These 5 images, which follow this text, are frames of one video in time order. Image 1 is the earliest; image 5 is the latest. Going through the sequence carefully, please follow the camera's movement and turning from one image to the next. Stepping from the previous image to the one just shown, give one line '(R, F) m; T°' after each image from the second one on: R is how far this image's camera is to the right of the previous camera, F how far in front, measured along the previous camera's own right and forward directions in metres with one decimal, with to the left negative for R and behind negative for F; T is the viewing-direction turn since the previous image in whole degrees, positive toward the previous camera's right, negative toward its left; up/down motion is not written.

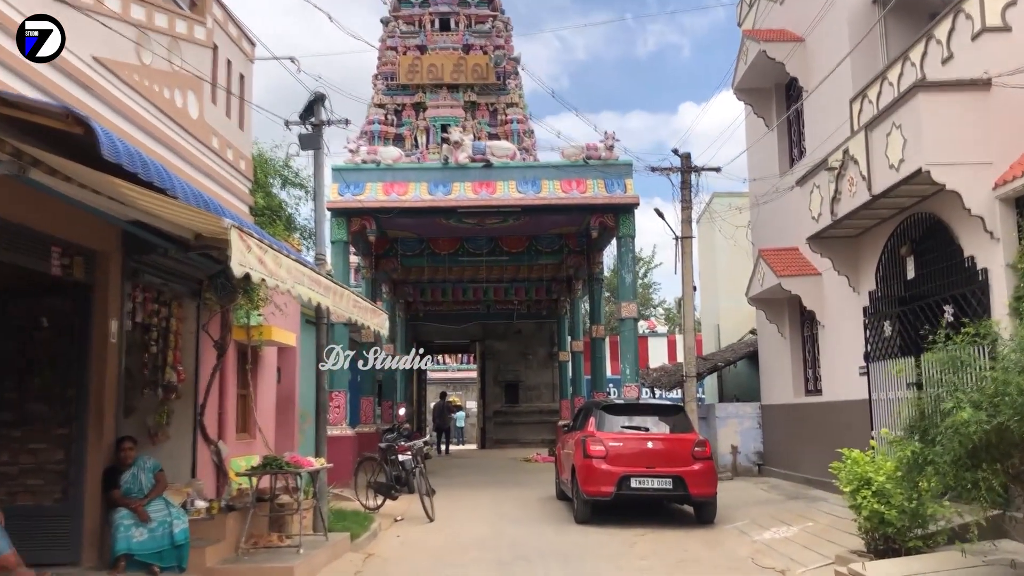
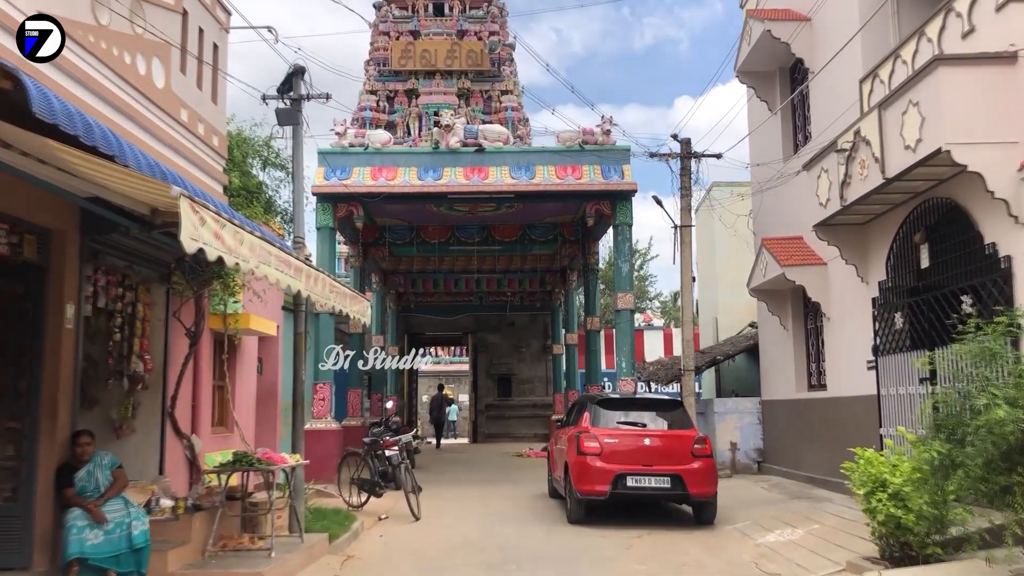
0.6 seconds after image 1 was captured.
(0.0, +0.5) m; 0°
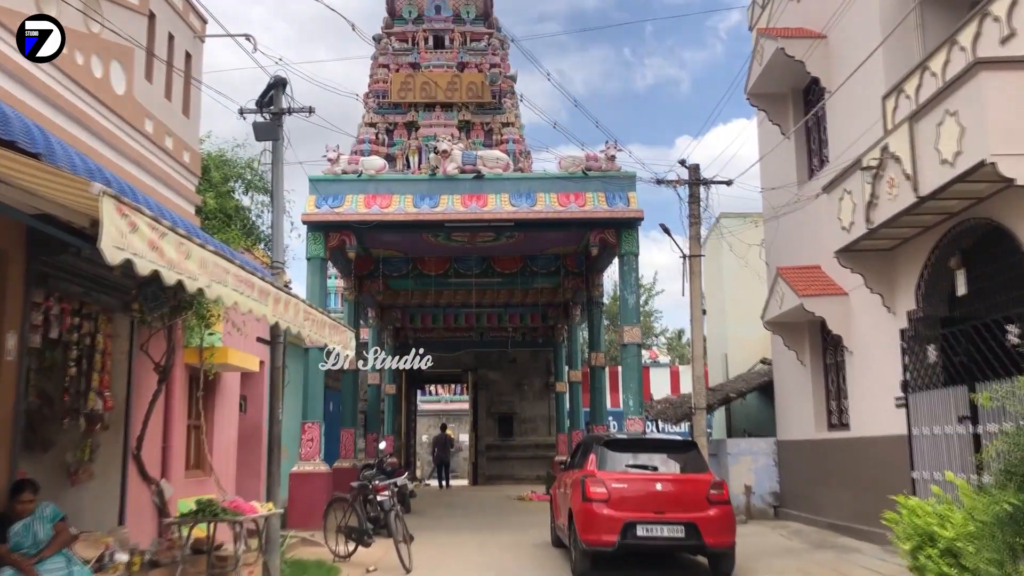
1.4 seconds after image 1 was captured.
(0.0, +0.7) m; 0°
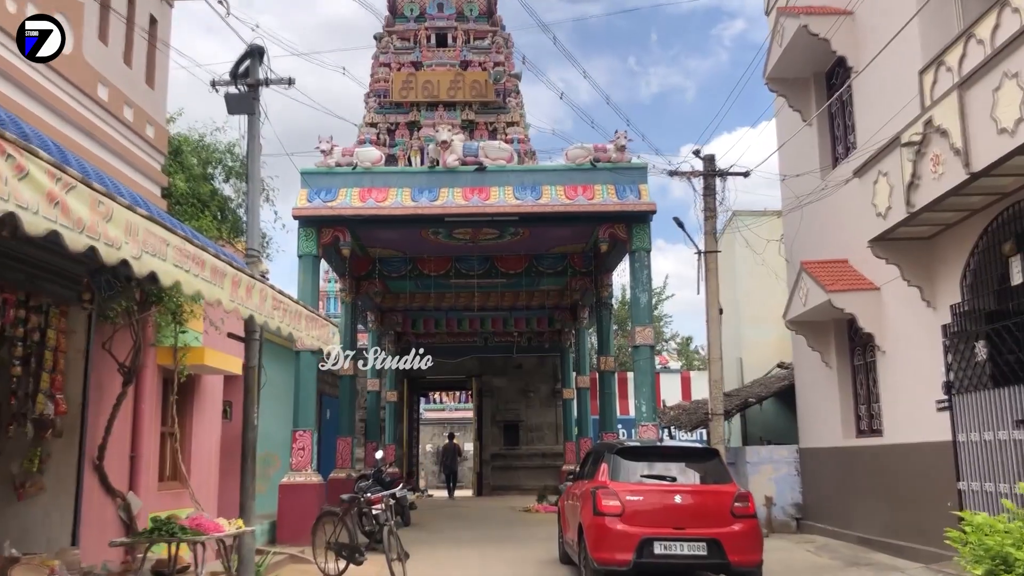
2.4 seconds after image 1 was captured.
(0.0, +0.8) m; 0°
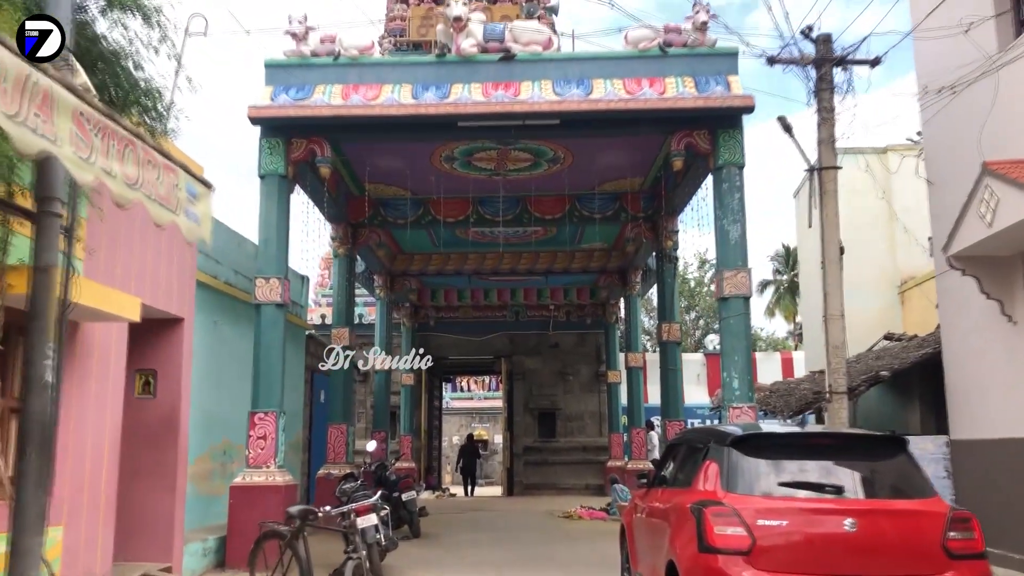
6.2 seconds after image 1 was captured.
(-0.1, +3.3) m; -2°
